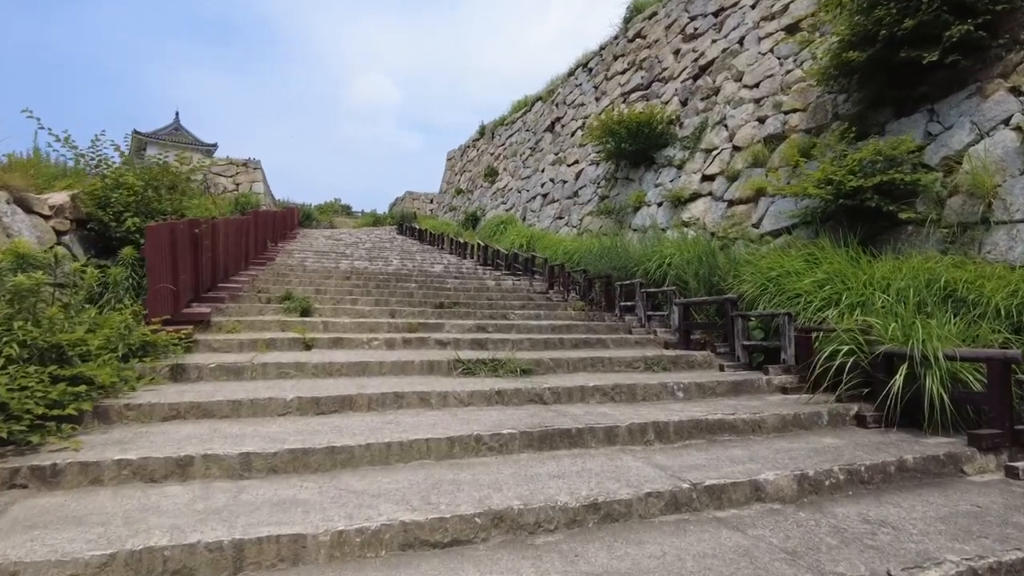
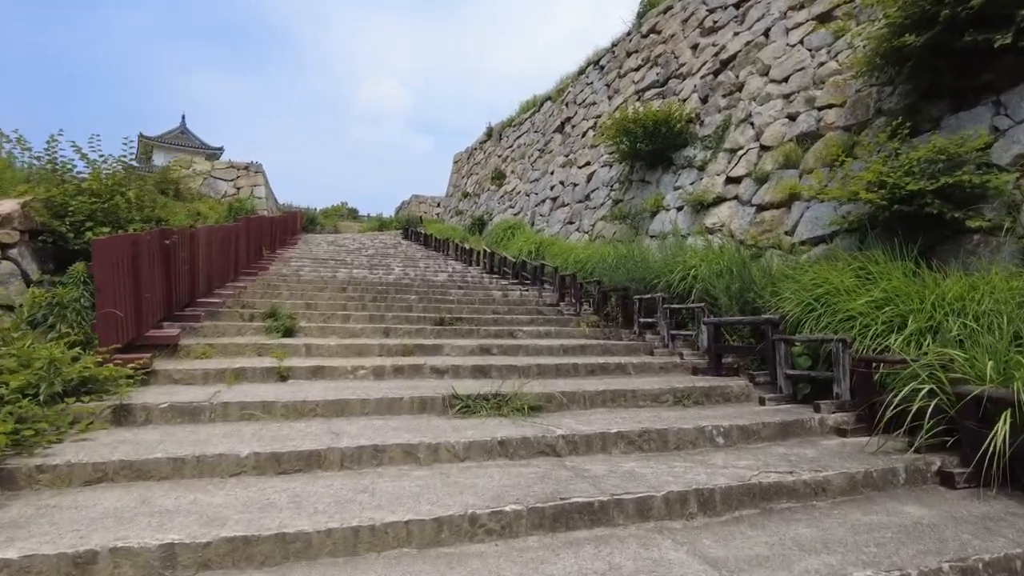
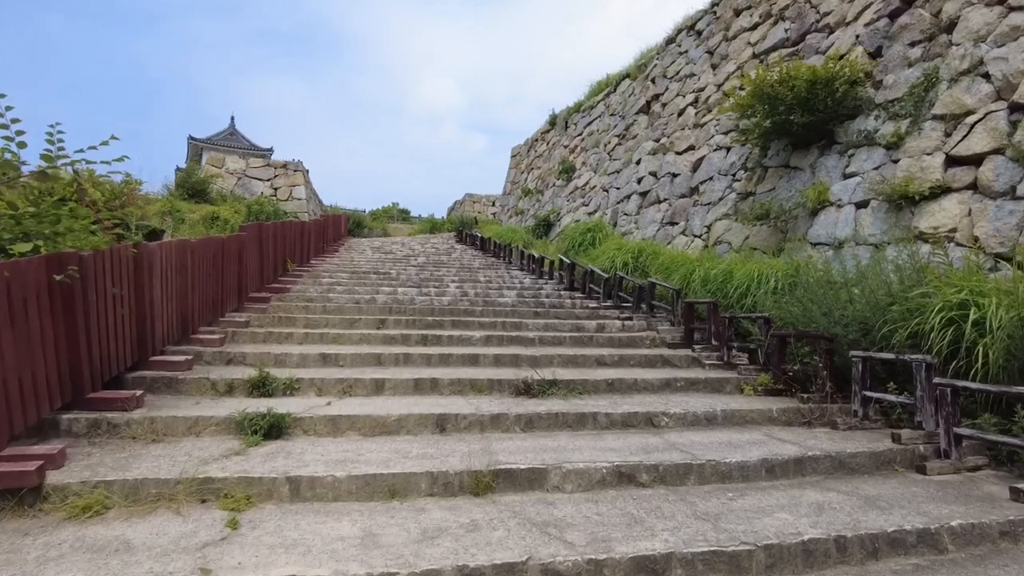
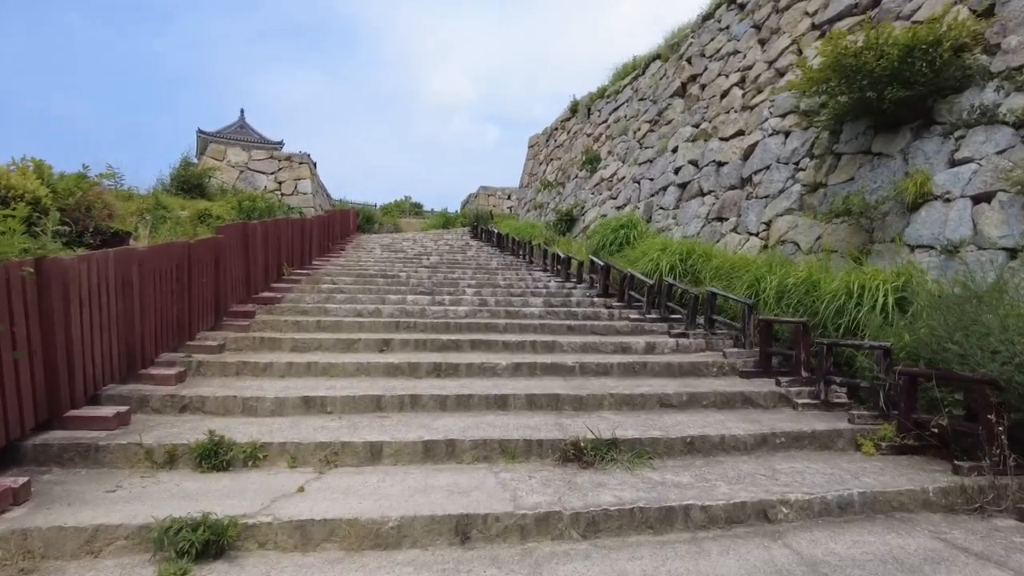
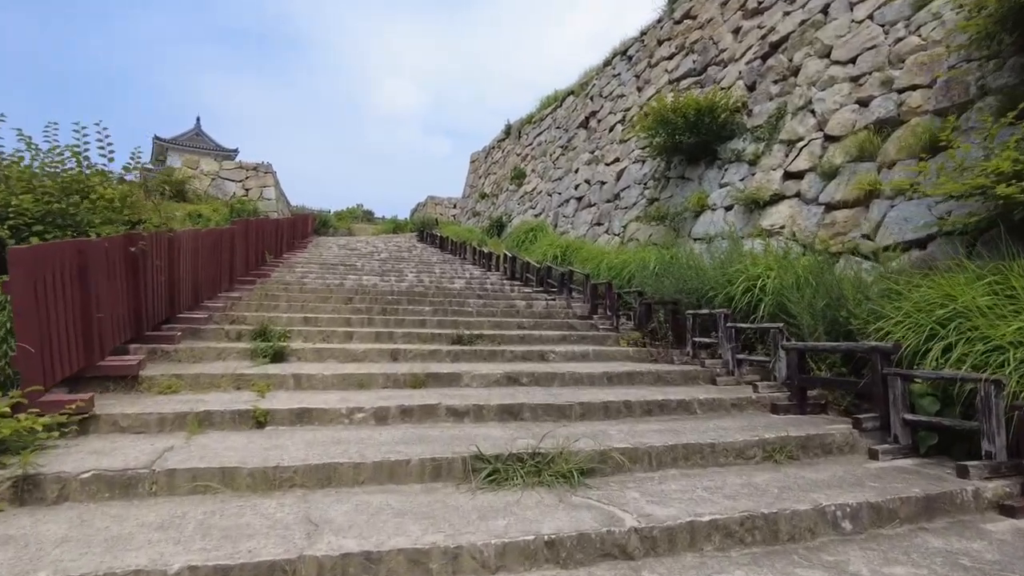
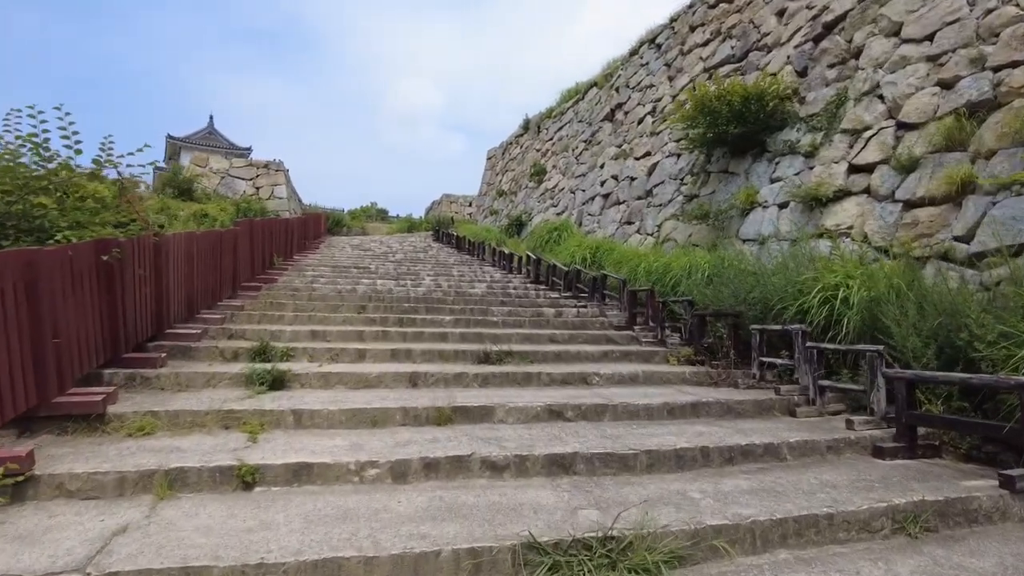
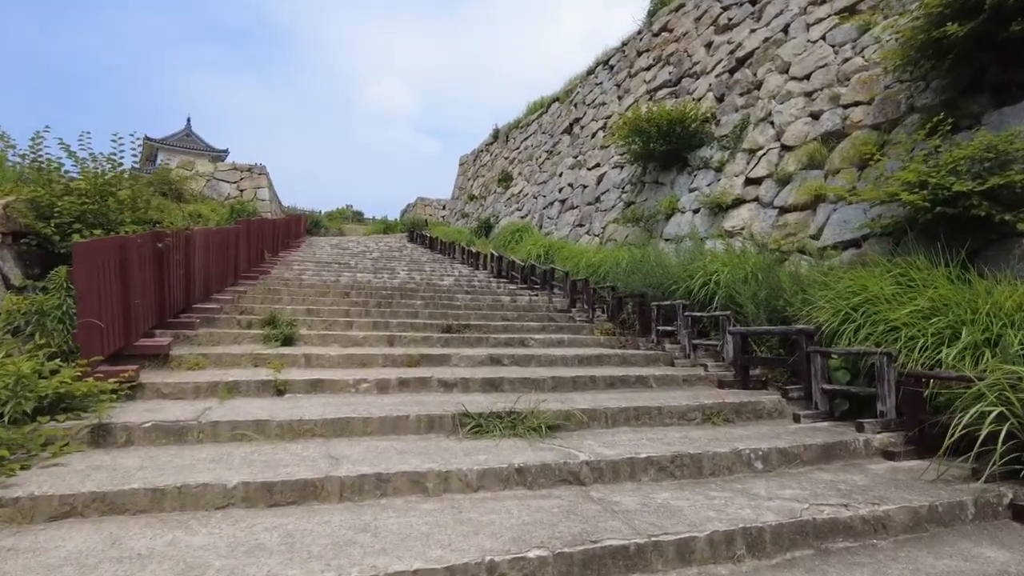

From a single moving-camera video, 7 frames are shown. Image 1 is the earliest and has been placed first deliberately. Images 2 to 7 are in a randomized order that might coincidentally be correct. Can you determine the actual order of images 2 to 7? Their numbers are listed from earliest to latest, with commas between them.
2, 7, 5, 6, 3, 4
